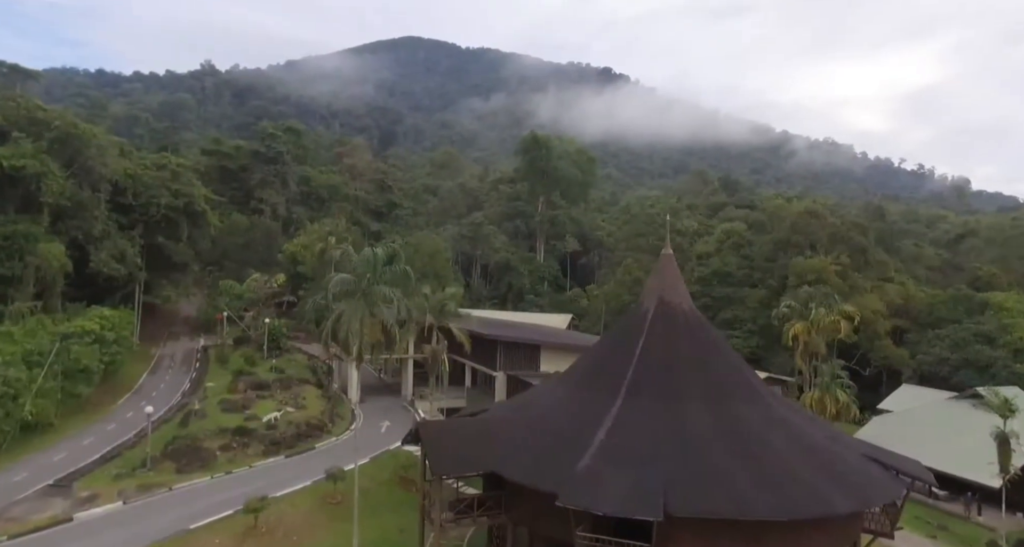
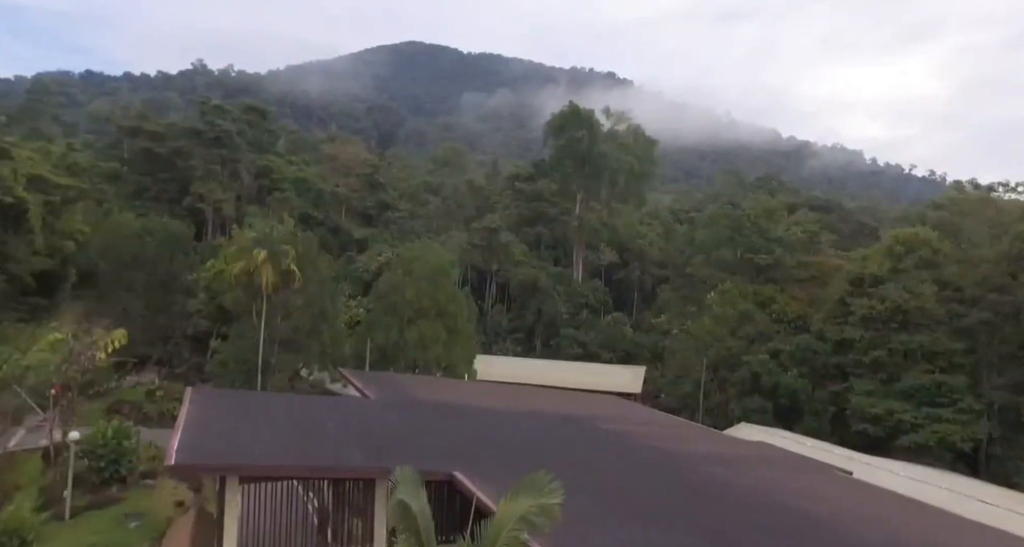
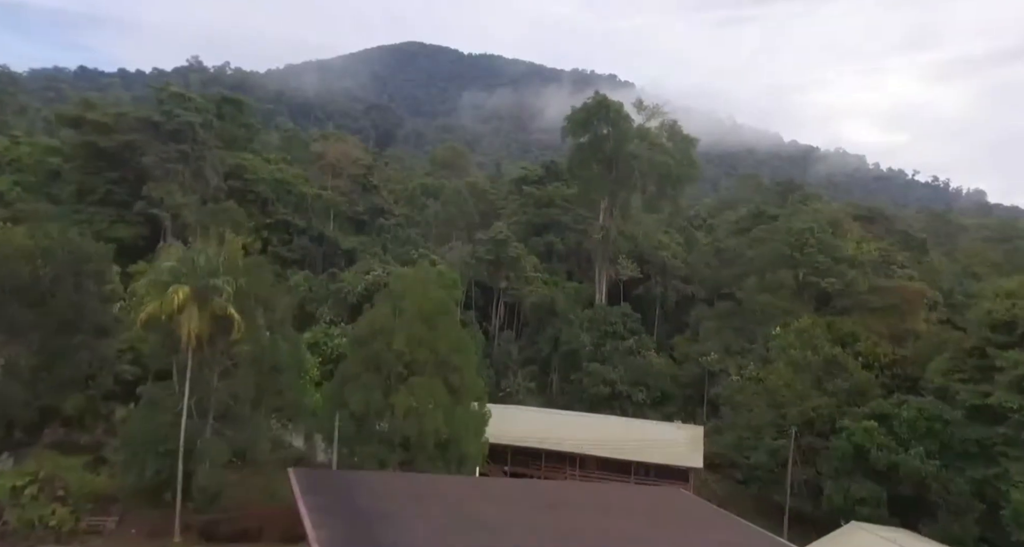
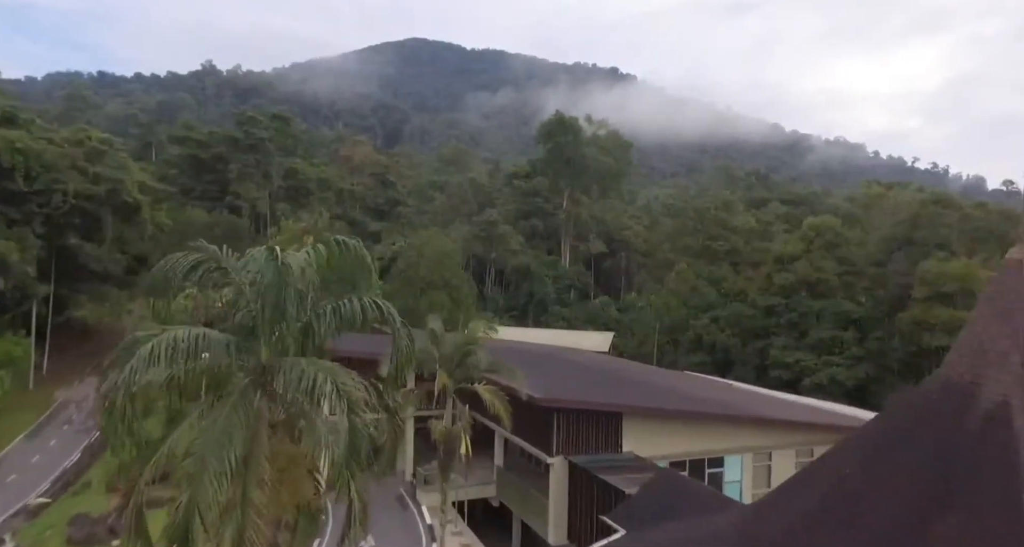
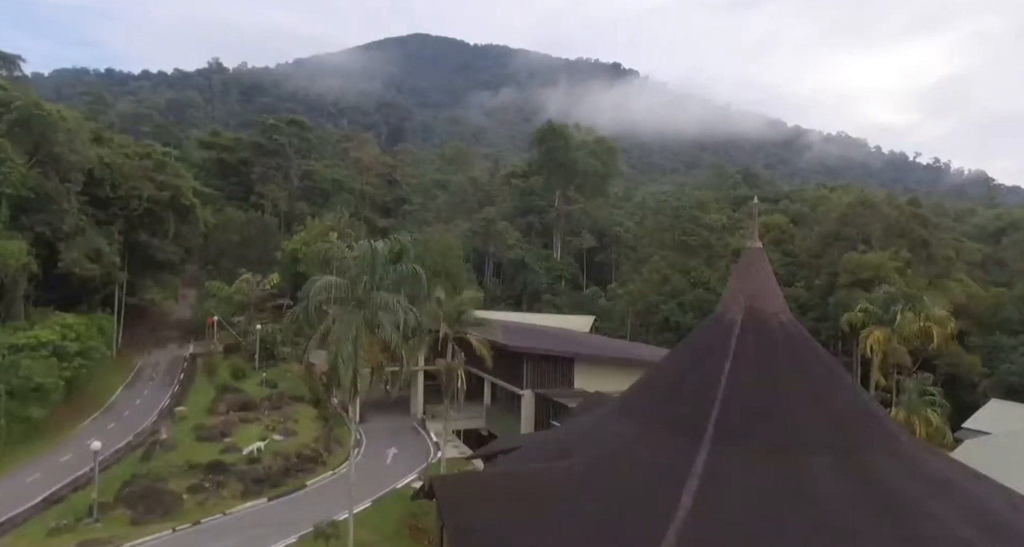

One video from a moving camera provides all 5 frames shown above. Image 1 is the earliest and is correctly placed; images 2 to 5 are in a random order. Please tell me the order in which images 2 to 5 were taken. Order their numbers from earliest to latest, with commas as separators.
5, 4, 2, 3
